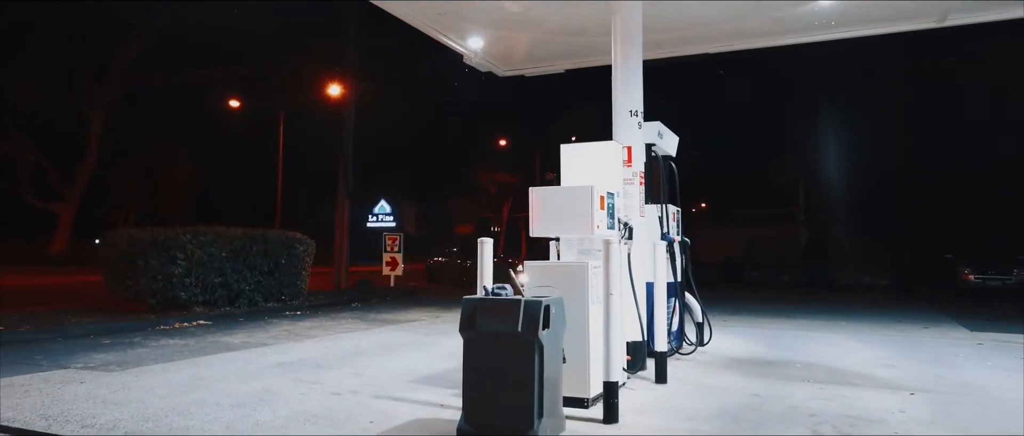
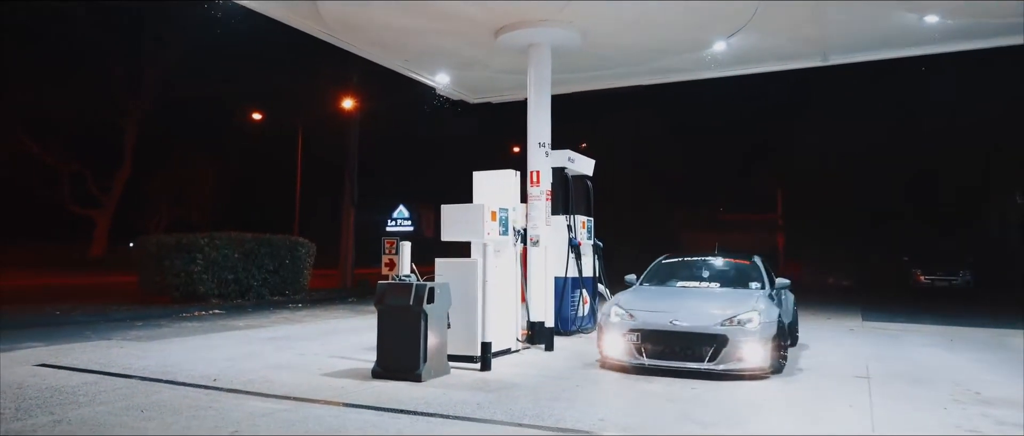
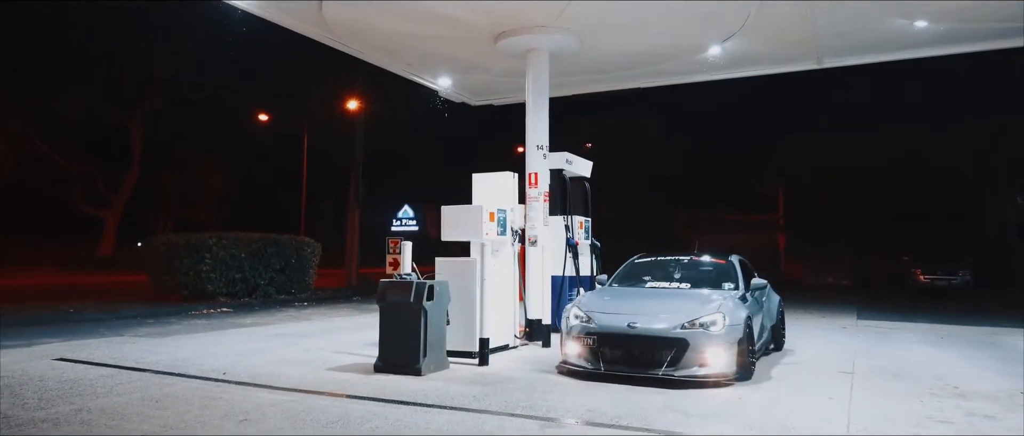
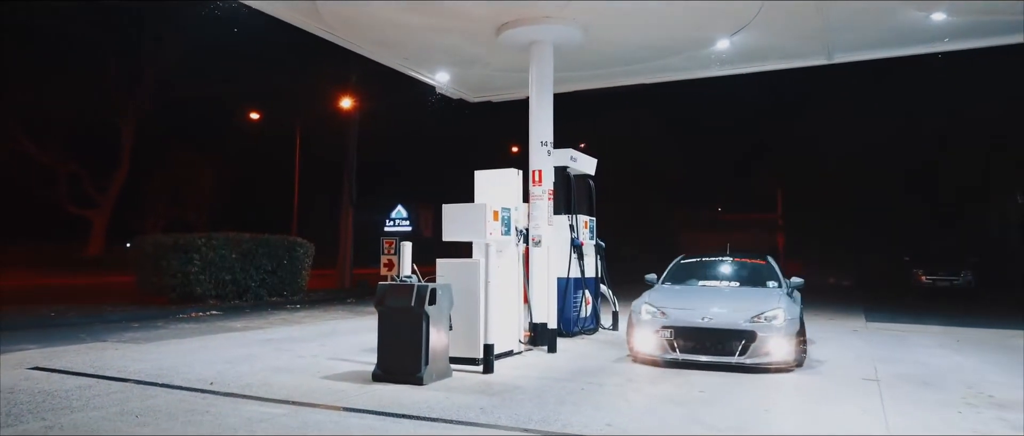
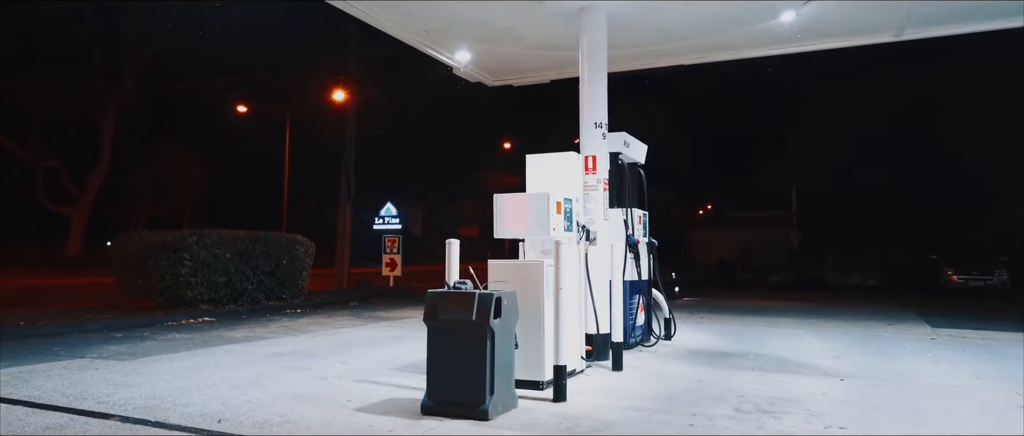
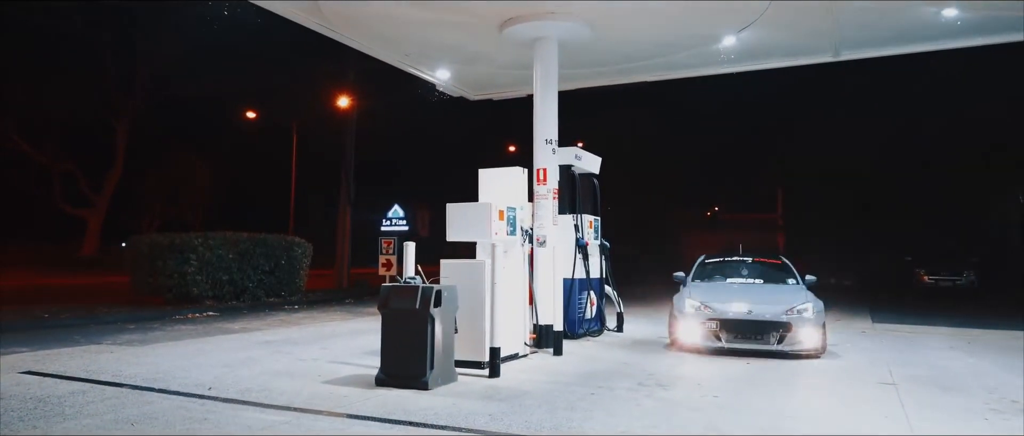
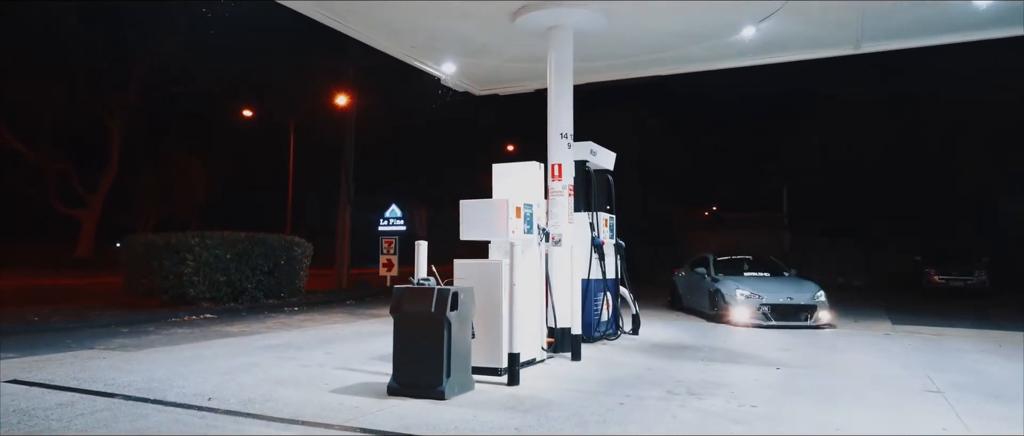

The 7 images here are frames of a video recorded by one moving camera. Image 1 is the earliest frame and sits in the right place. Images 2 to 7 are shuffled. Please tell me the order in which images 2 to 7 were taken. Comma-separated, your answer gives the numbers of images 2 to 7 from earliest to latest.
5, 7, 6, 4, 2, 3
